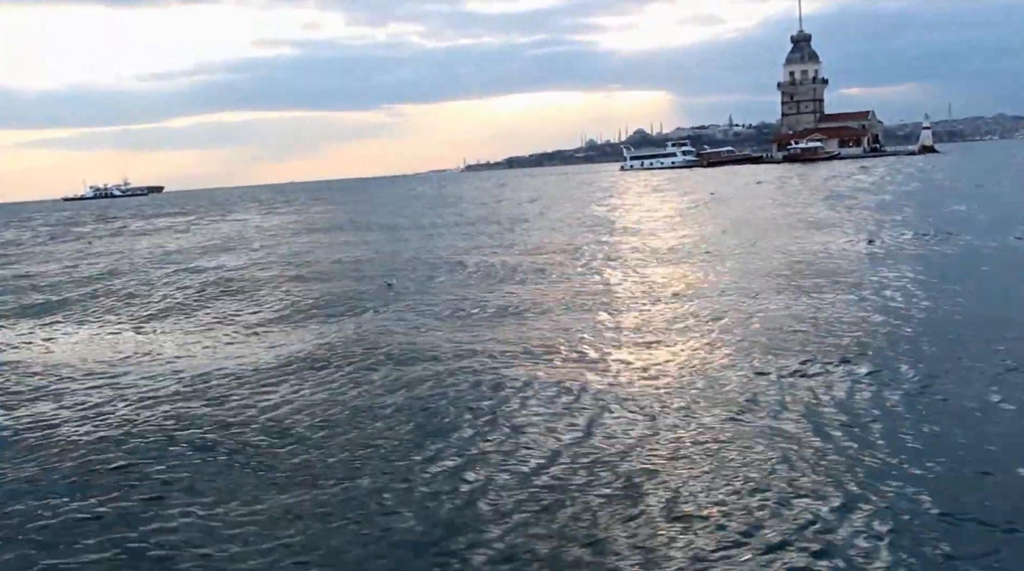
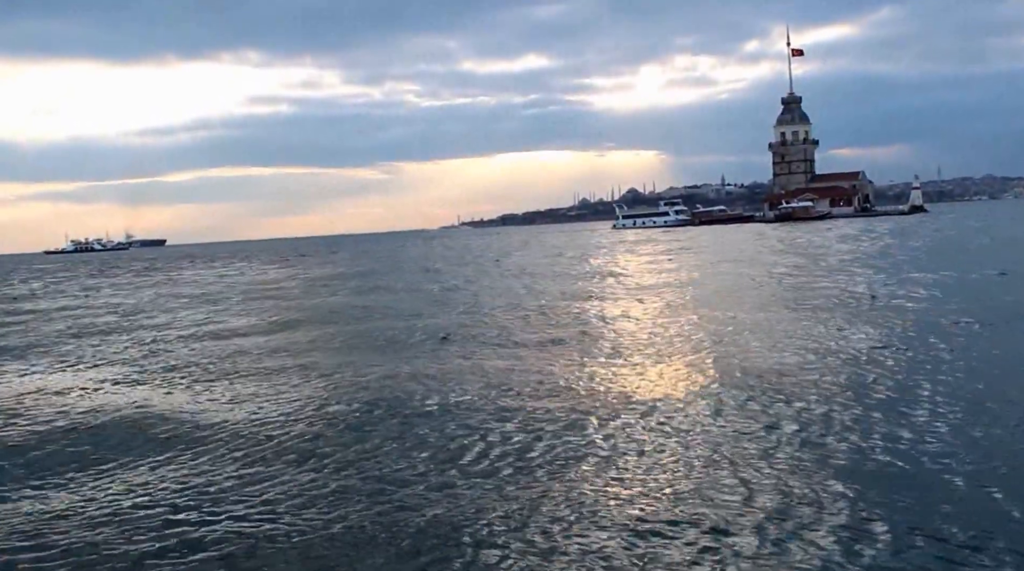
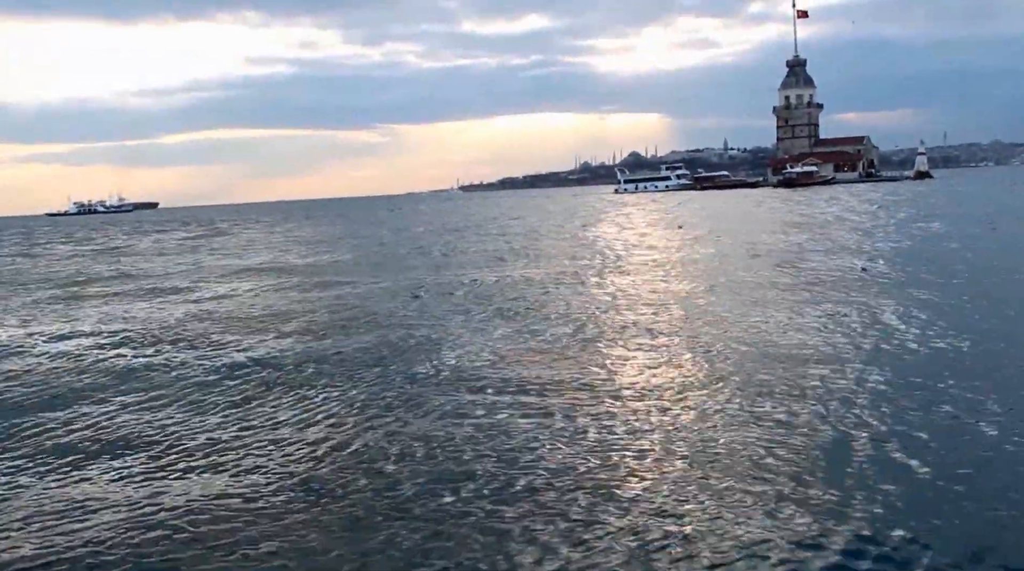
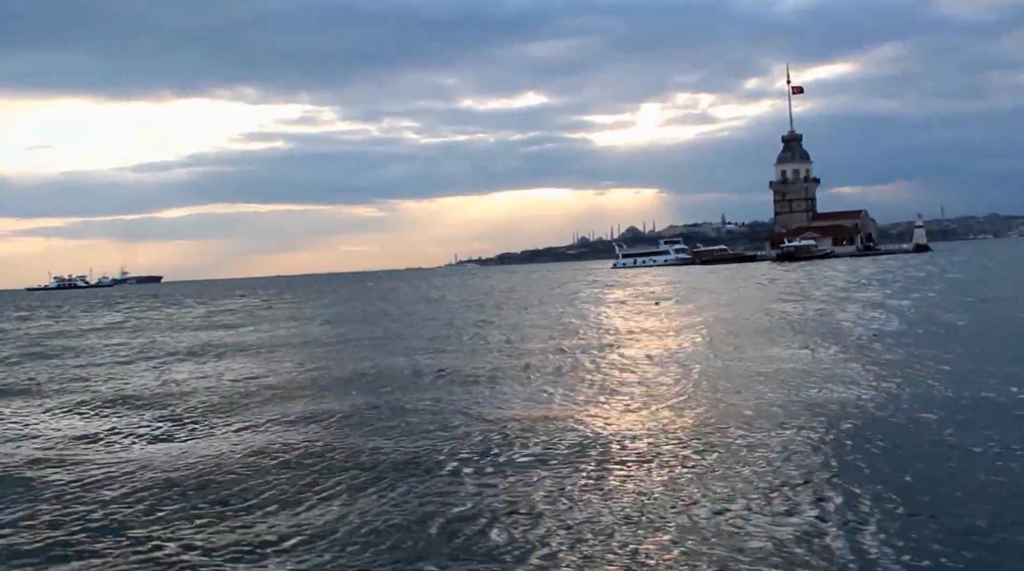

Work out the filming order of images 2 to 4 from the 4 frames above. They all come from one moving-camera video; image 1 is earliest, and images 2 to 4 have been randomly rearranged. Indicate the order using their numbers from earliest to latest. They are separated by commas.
3, 2, 4
